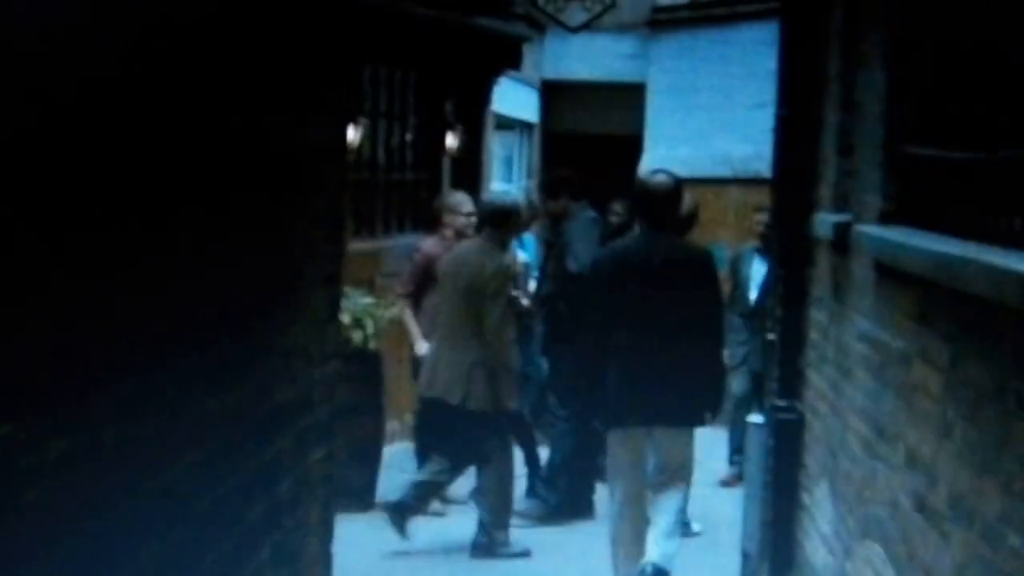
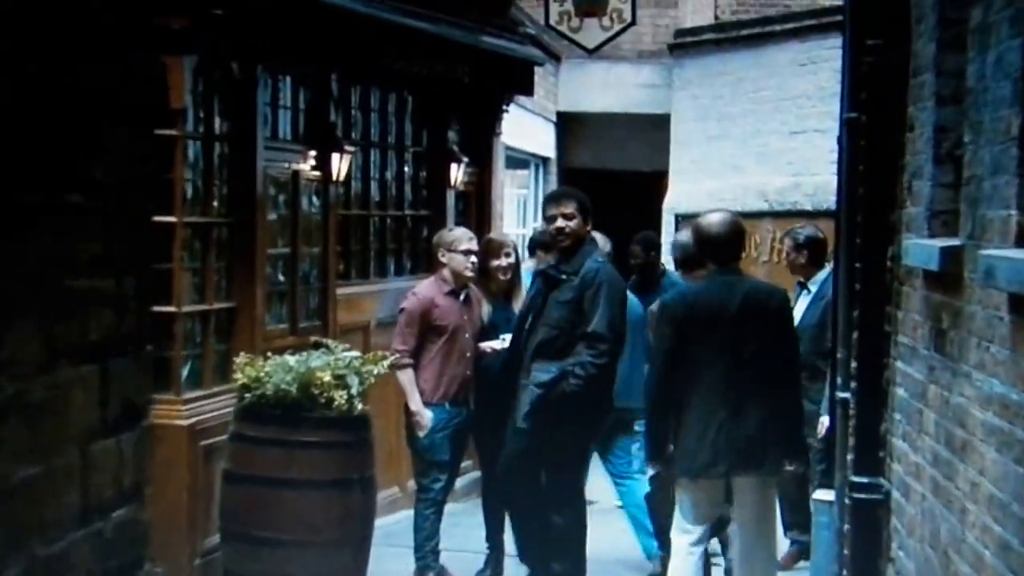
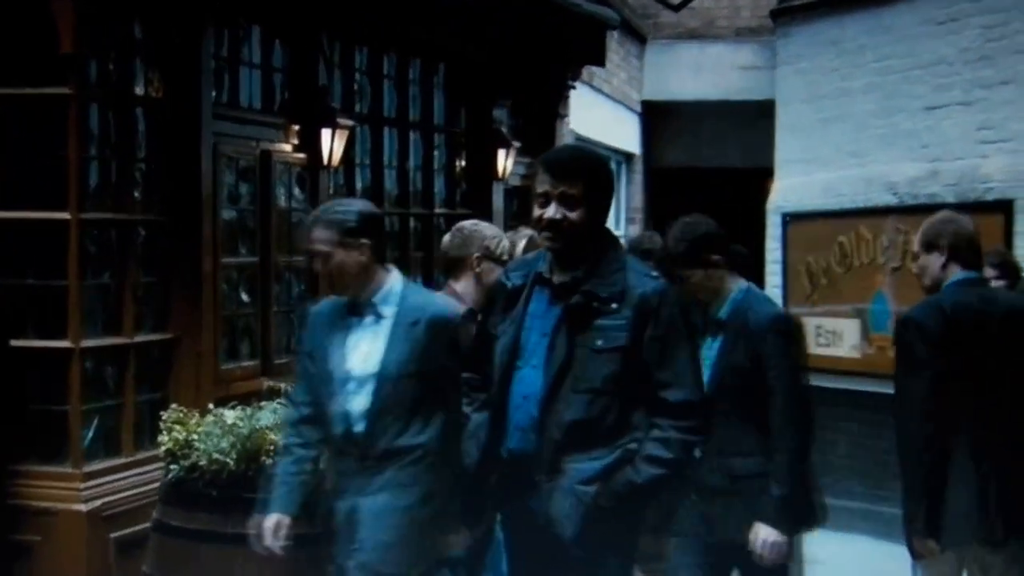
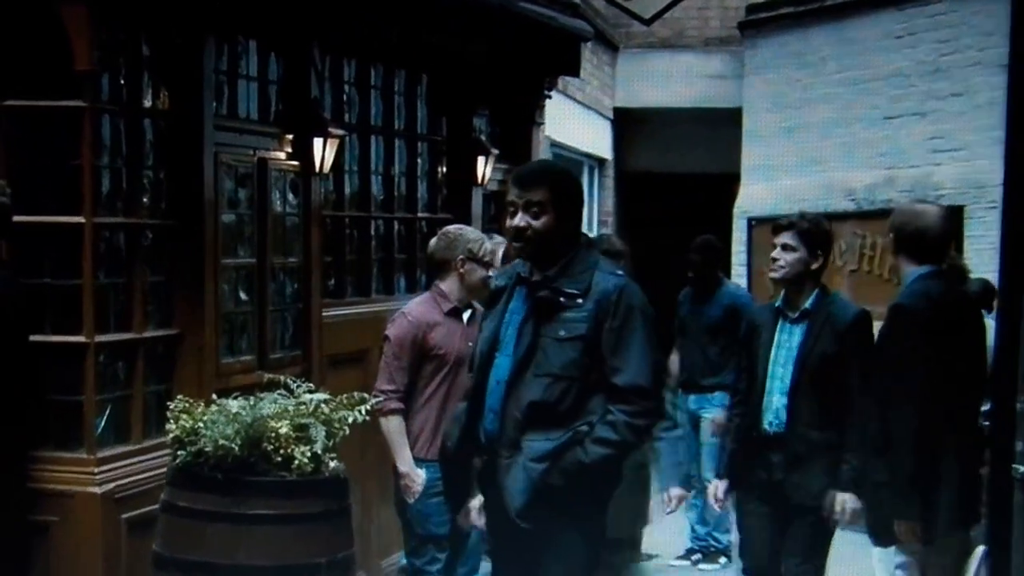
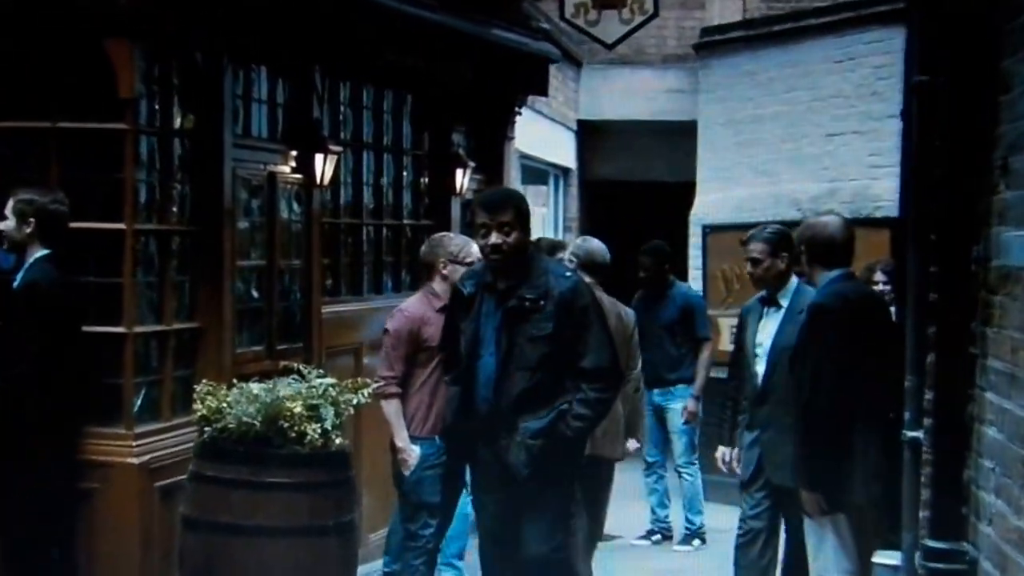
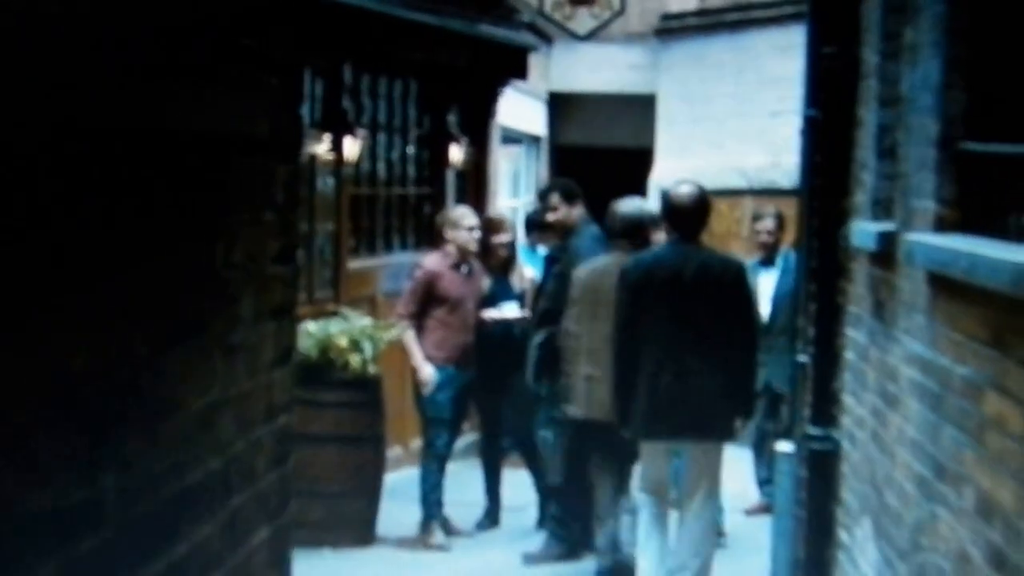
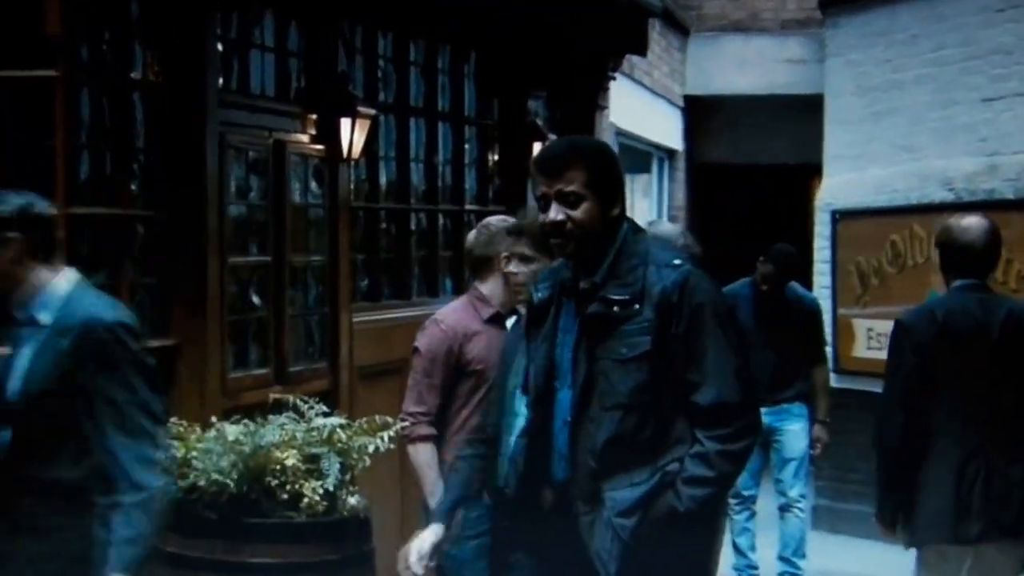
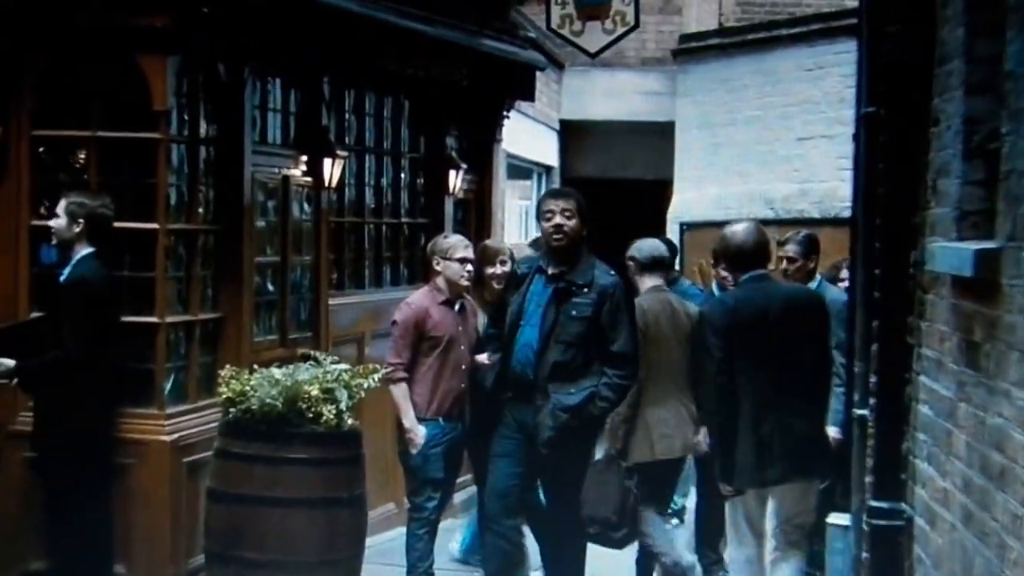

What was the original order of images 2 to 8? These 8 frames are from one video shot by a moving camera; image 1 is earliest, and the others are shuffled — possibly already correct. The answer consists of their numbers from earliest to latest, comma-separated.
6, 2, 8, 5, 4, 3, 7
